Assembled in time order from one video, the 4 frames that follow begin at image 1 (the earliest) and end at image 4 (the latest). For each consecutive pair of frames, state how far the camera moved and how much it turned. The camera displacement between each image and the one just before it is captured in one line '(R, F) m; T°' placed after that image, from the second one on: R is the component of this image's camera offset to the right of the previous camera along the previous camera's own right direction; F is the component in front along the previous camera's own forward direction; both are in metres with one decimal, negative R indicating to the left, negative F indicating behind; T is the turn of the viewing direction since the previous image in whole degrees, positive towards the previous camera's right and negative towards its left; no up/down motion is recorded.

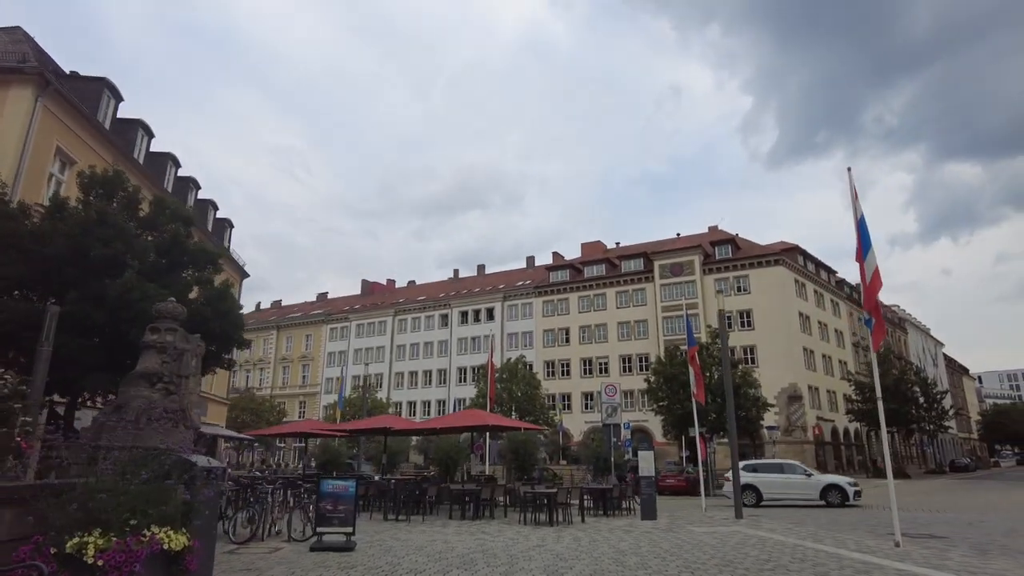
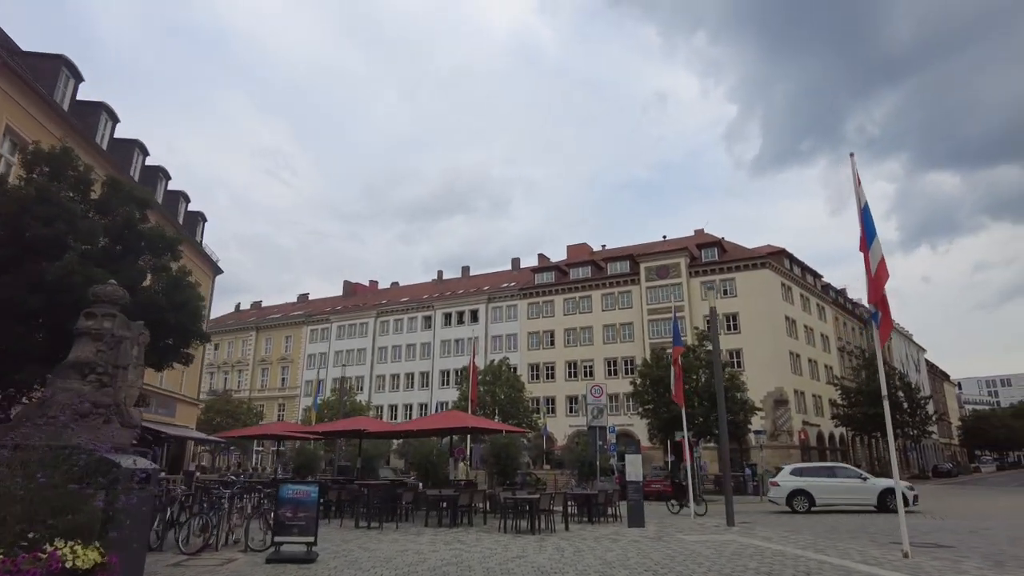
(+0.1, +0.9) m; +1°
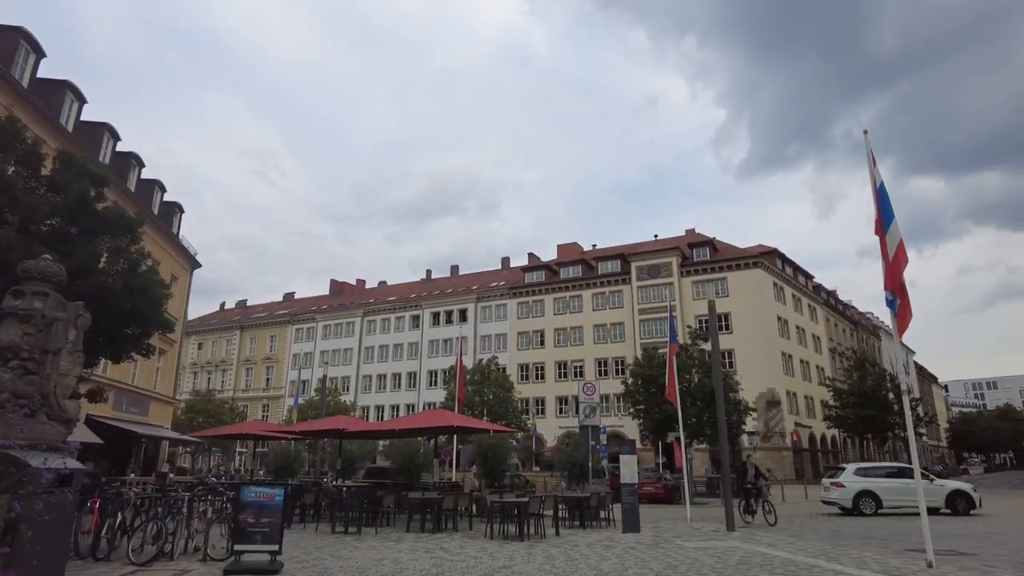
(0.0, +1.0) m; +1°
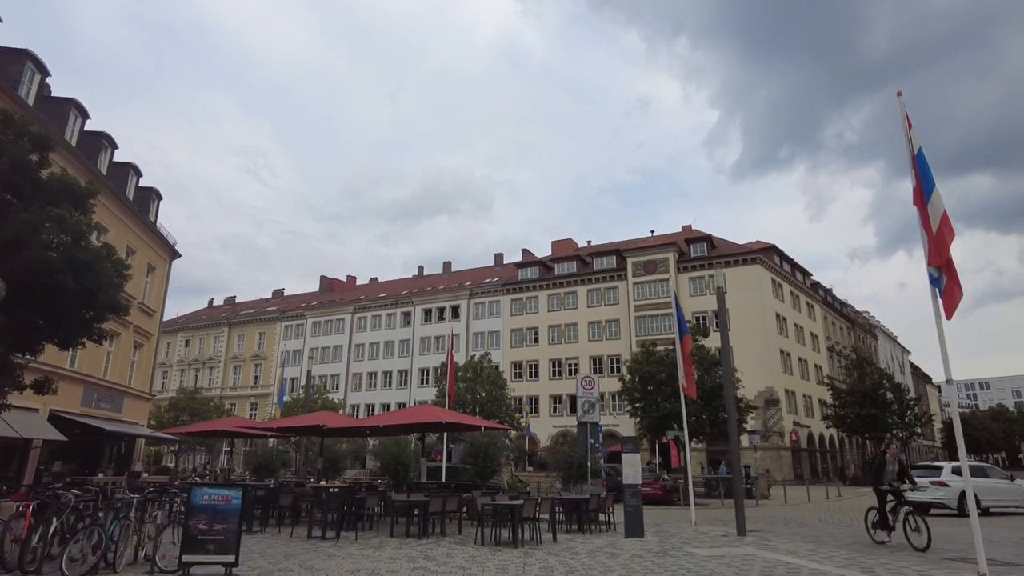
(0.0, +1.2) m; +1°
